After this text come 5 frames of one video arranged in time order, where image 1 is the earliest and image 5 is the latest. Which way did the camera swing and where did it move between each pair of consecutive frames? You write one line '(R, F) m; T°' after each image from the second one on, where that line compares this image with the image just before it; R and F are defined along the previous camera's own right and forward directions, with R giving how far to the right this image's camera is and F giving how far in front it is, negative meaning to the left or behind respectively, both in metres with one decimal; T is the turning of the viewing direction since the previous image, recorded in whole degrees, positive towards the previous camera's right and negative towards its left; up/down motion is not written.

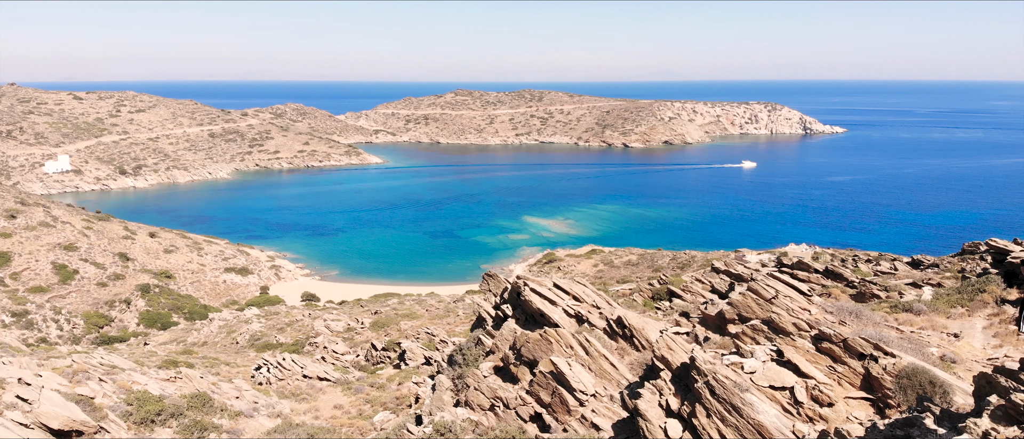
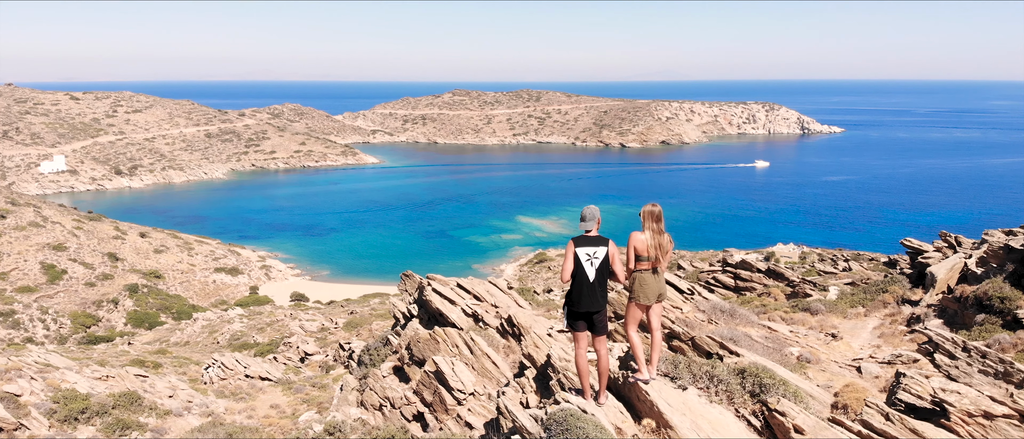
(+1.2, 0.0) m; 0°
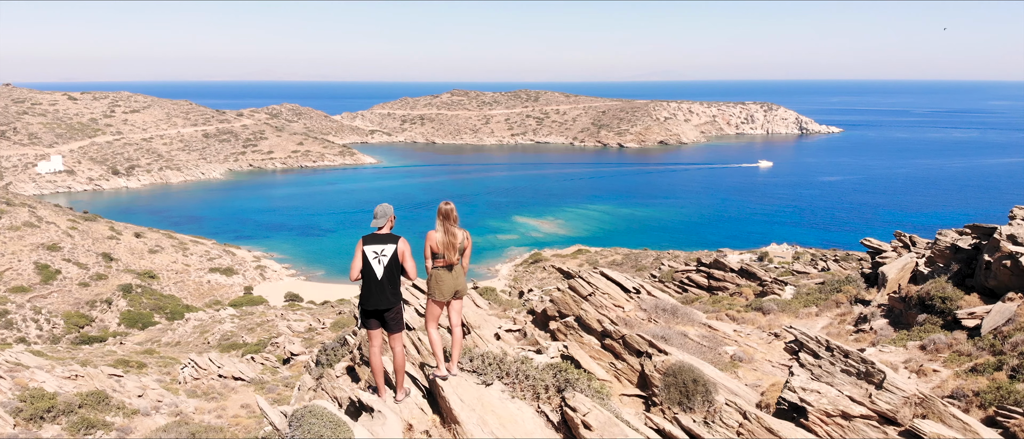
(+0.6, 0.0) m; 0°
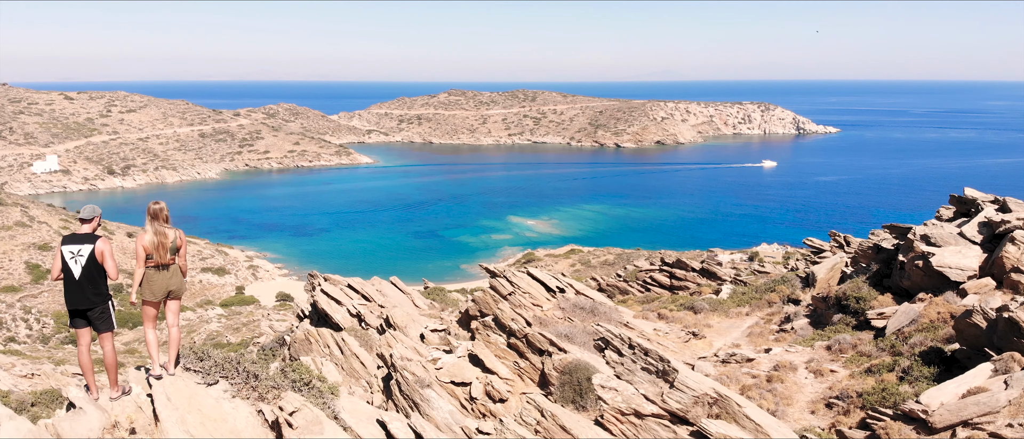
(+0.8, 0.0) m; 0°
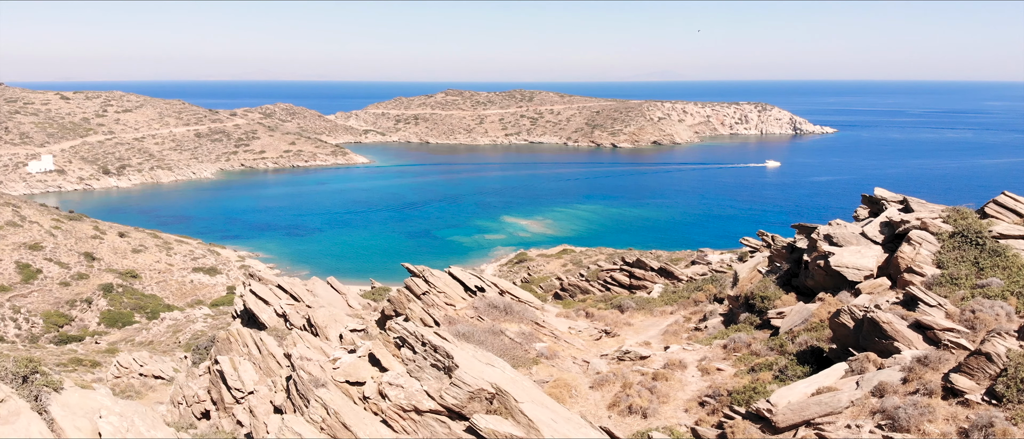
(+0.9, -0.1) m; 0°
